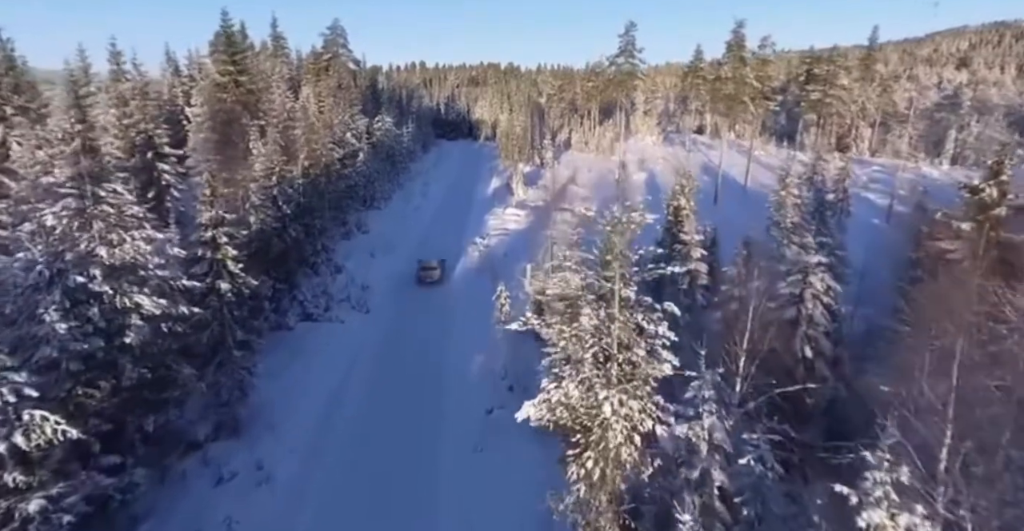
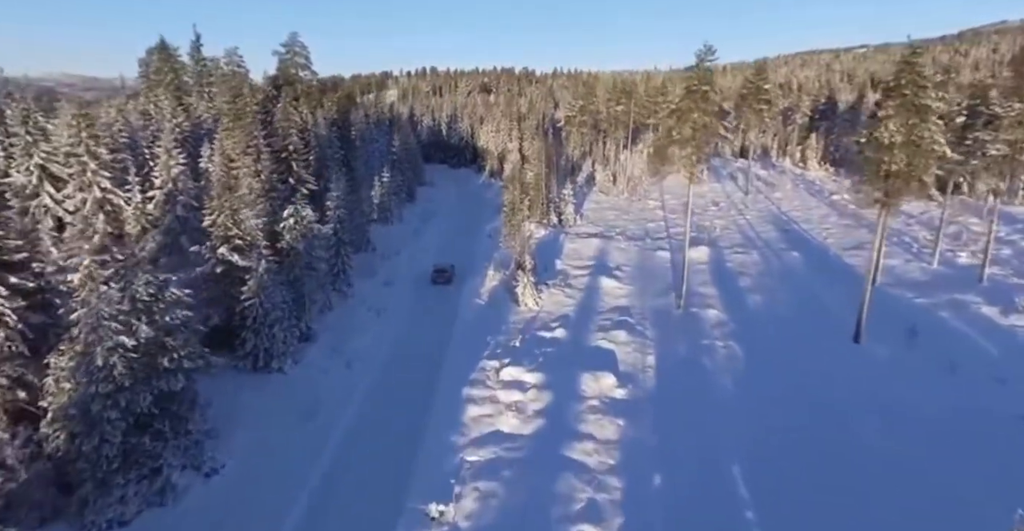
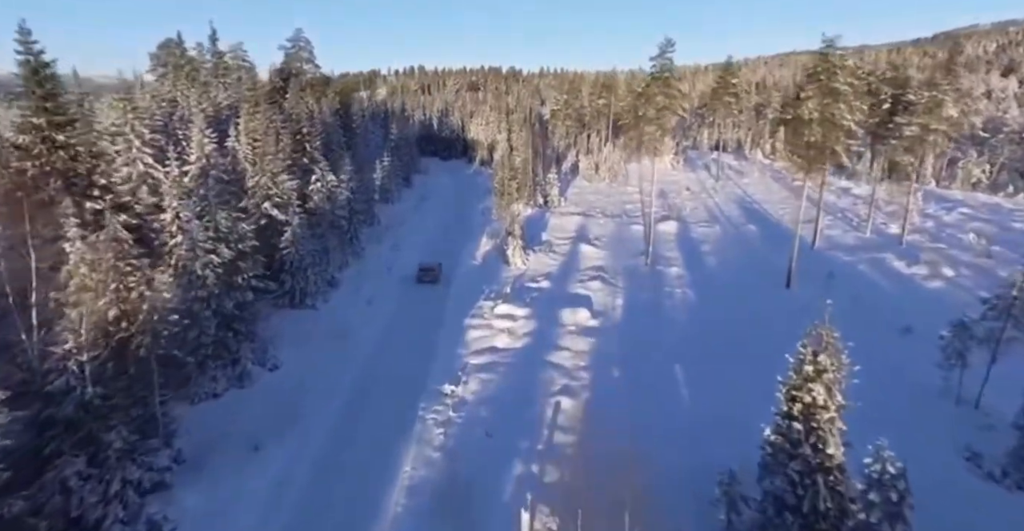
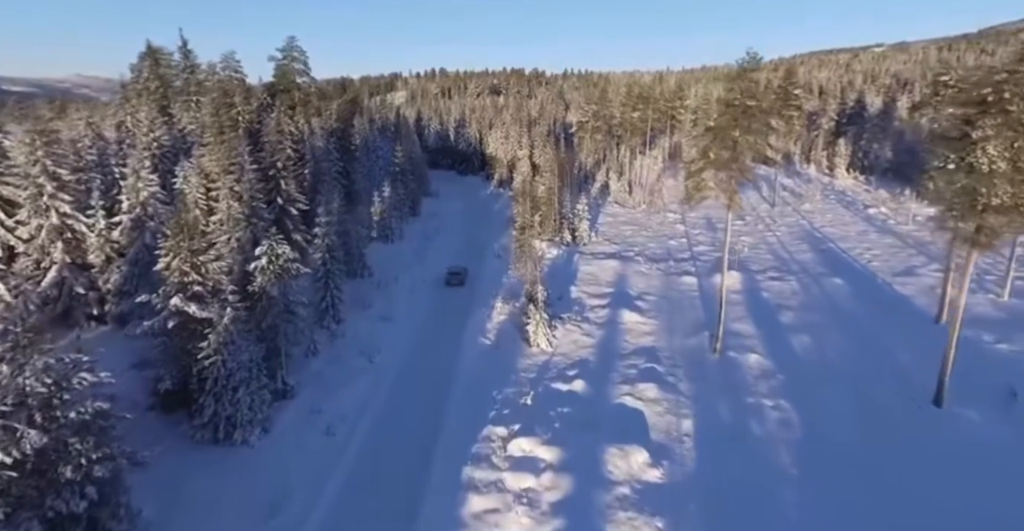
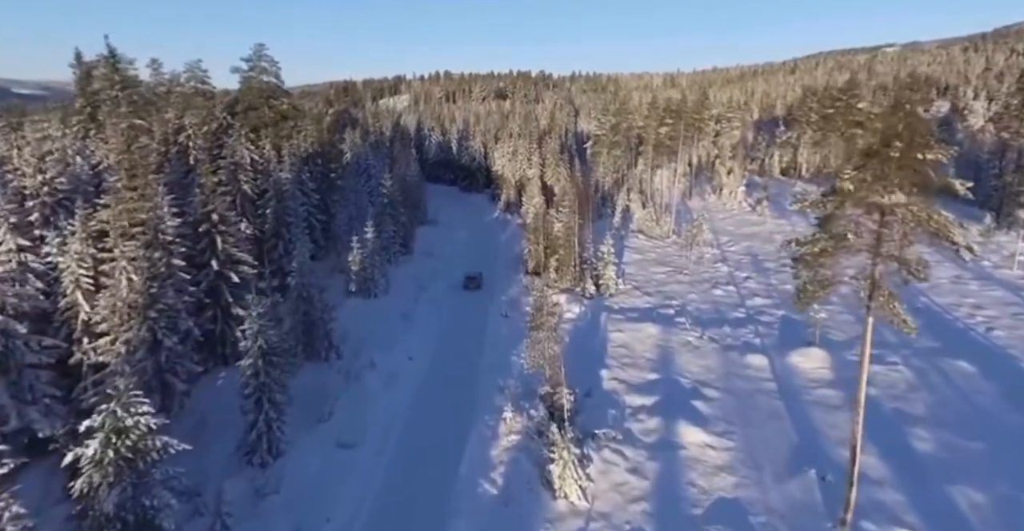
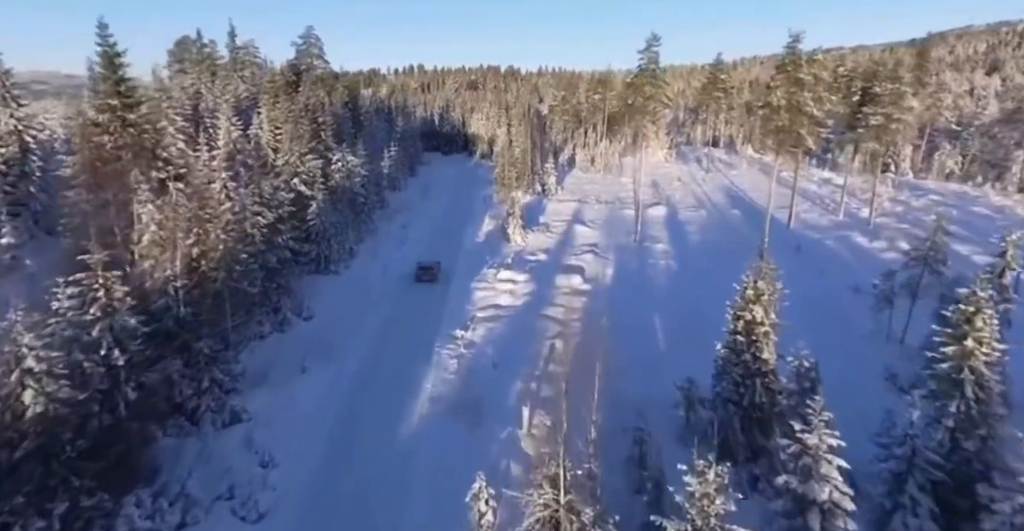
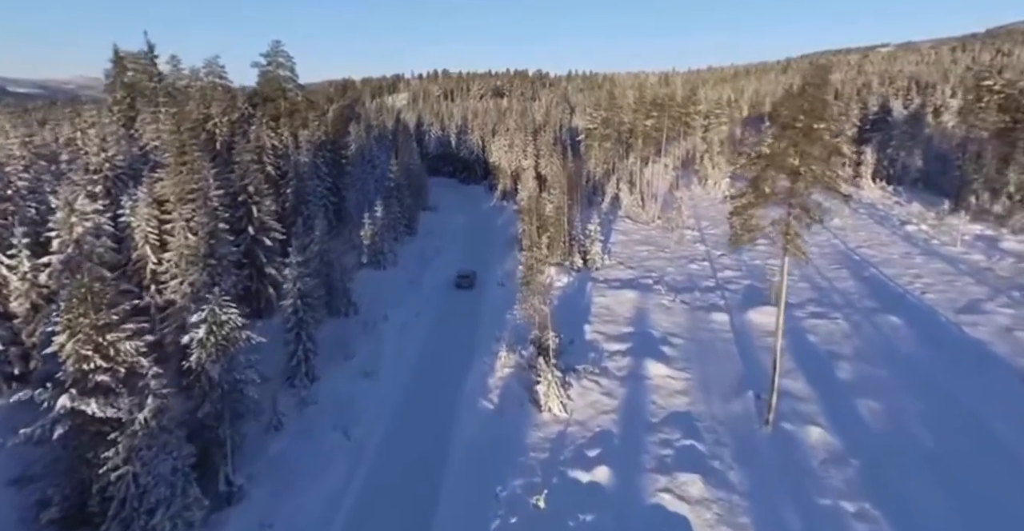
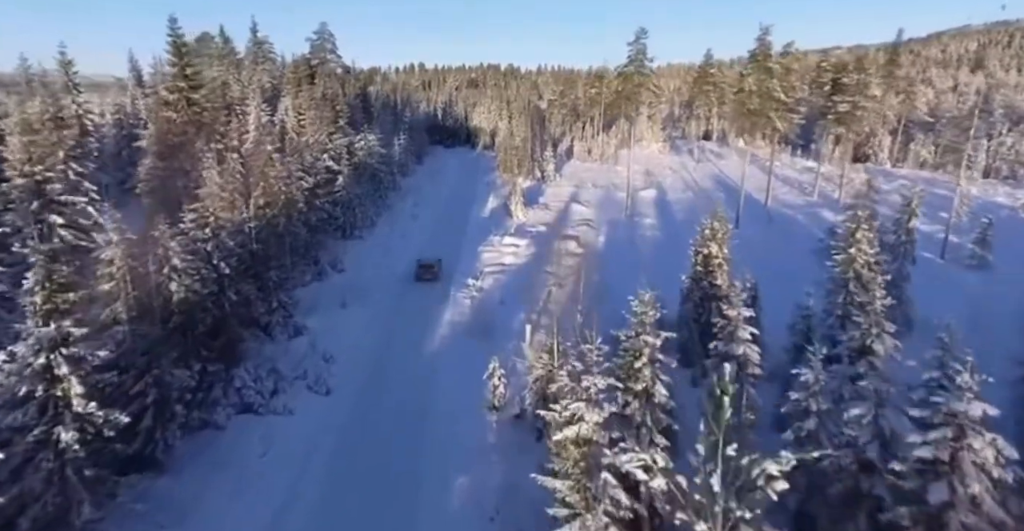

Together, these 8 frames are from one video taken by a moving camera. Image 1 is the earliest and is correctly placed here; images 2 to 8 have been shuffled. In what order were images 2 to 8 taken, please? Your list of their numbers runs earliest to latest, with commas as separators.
8, 6, 3, 2, 4, 7, 5
